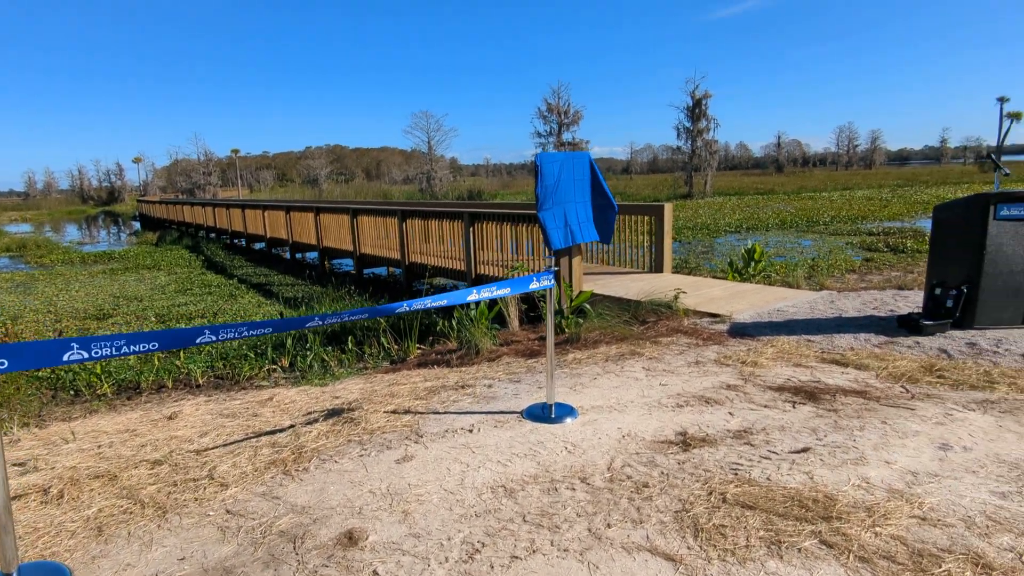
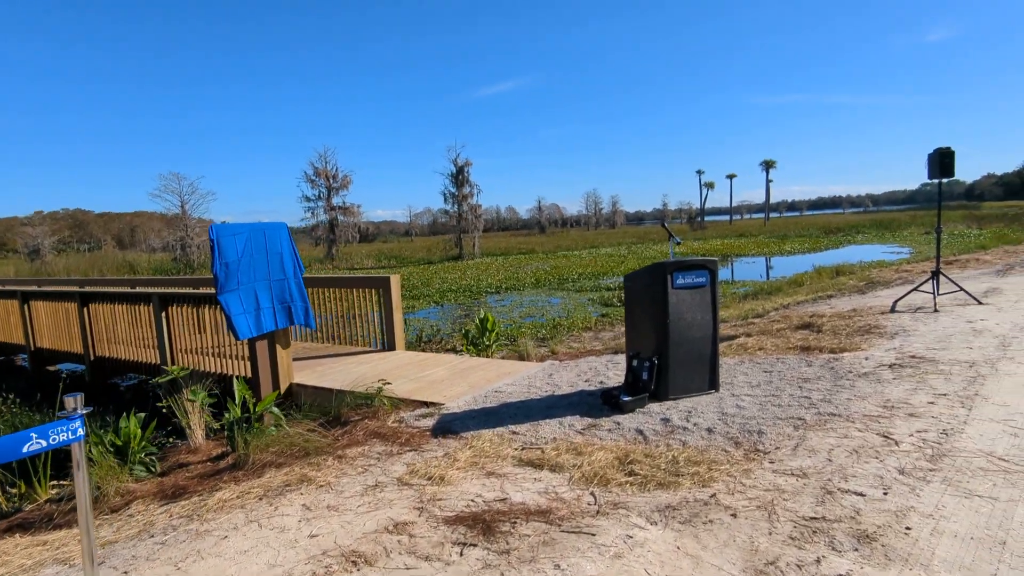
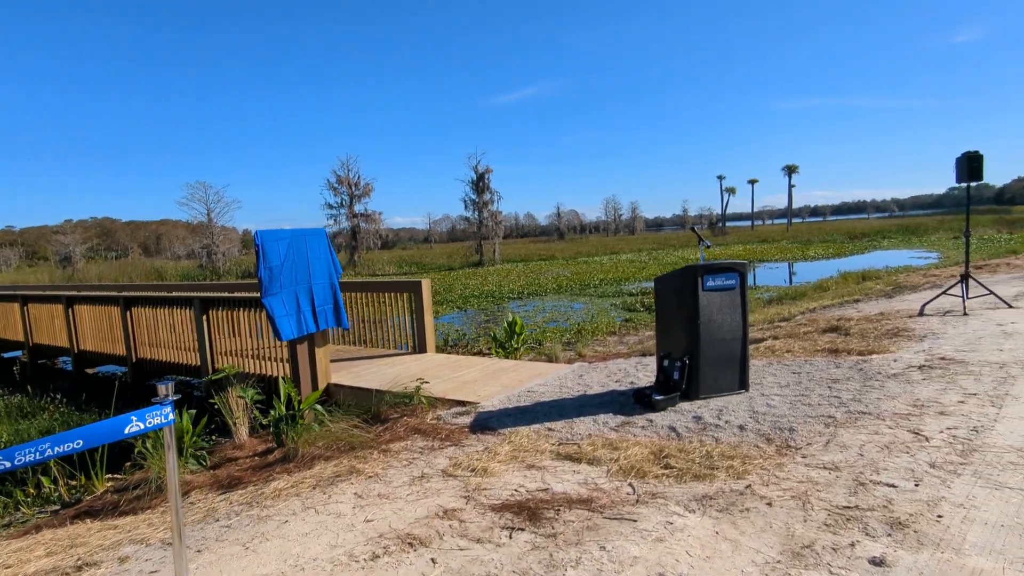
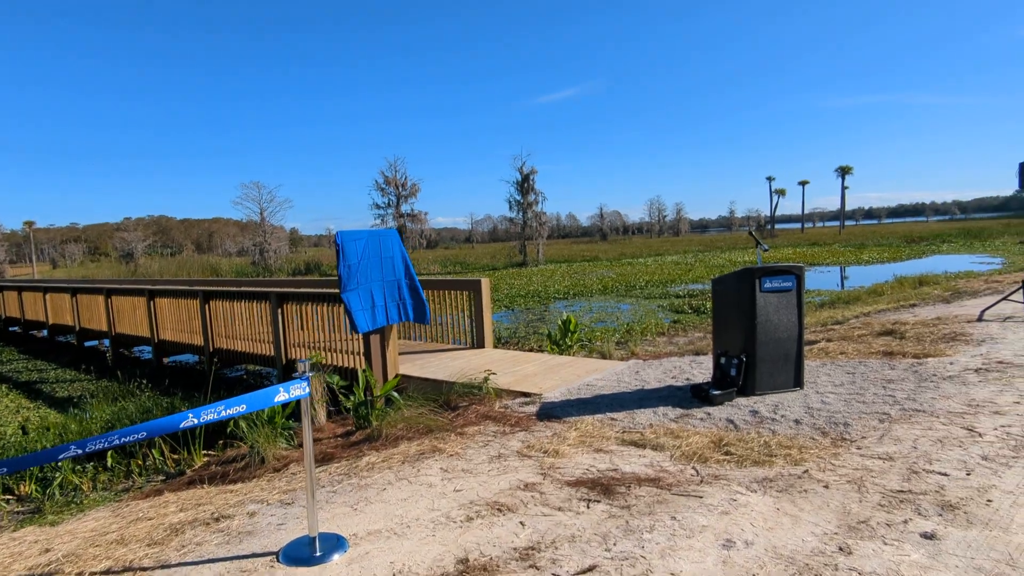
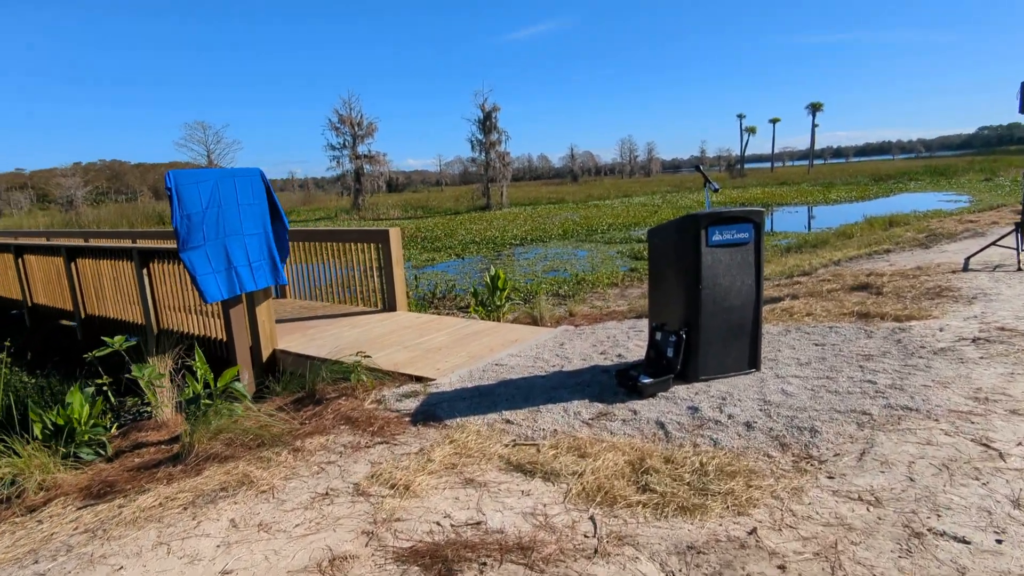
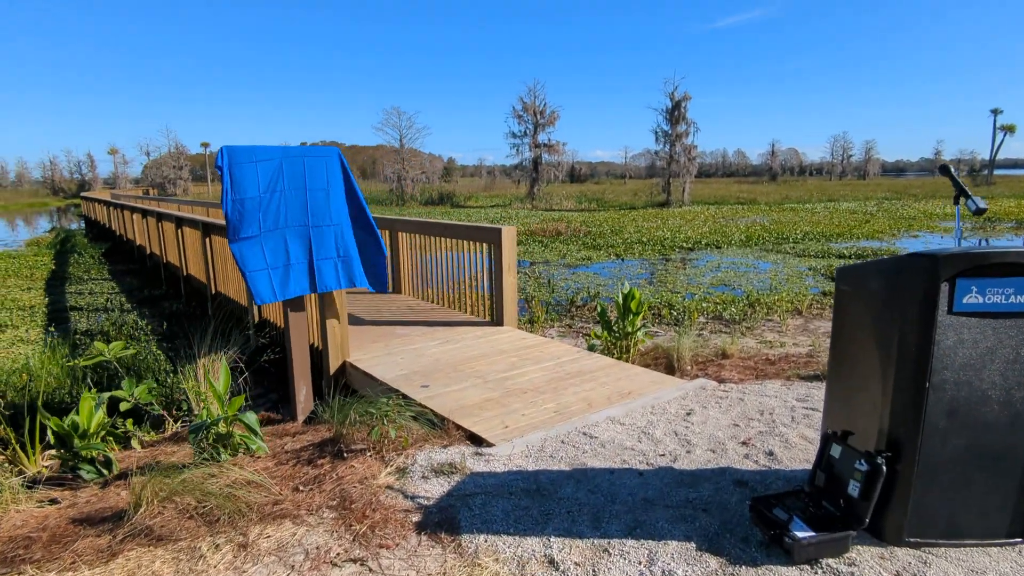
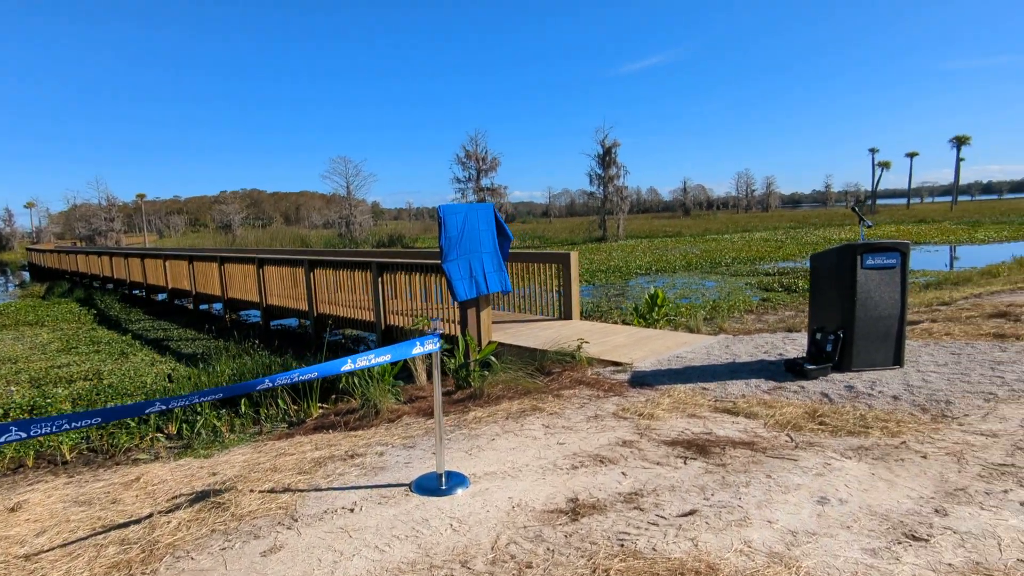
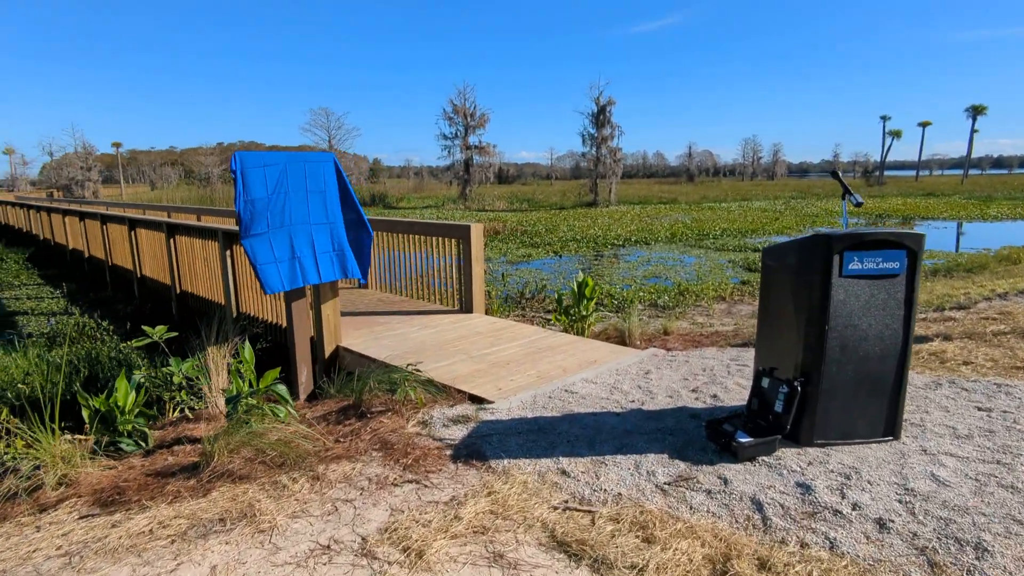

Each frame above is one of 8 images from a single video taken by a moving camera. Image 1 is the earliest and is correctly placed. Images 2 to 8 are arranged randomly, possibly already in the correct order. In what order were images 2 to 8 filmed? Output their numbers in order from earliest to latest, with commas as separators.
7, 4, 3, 2, 5, 8, 6
